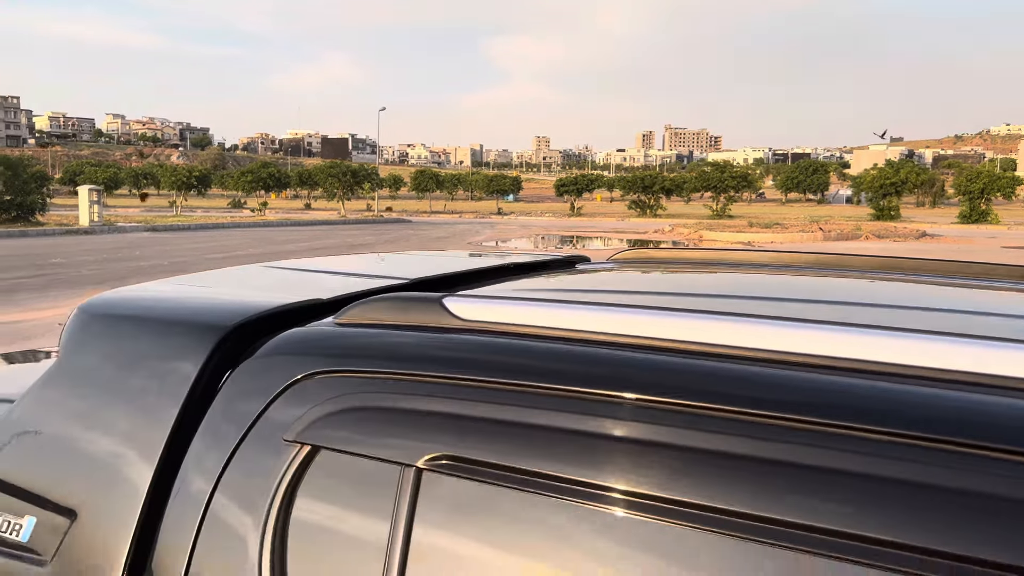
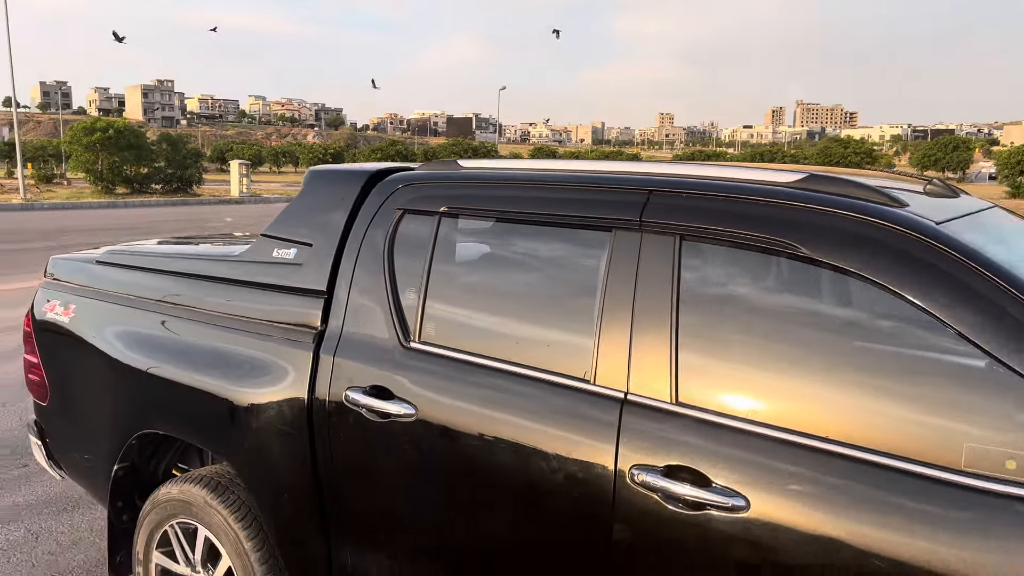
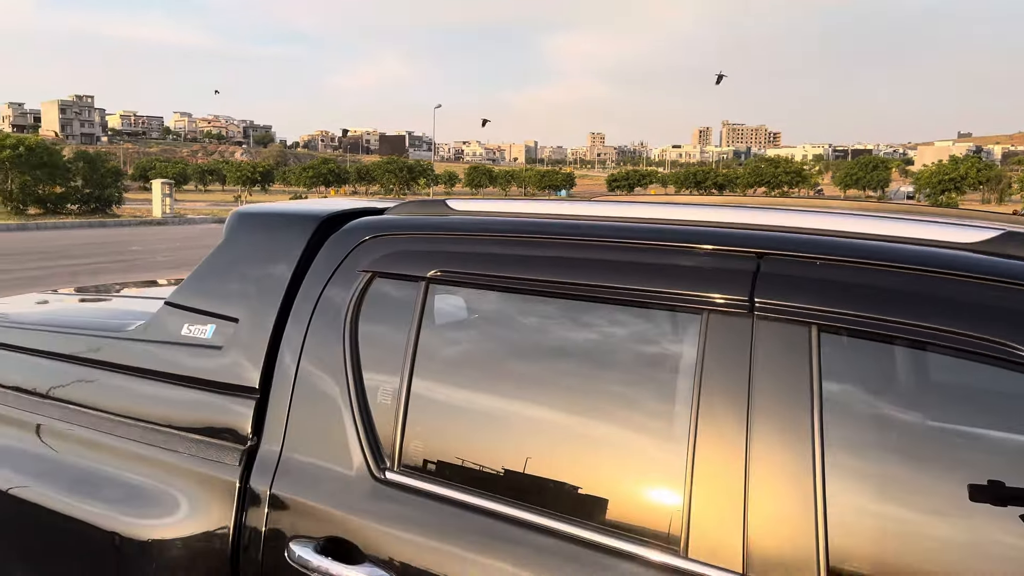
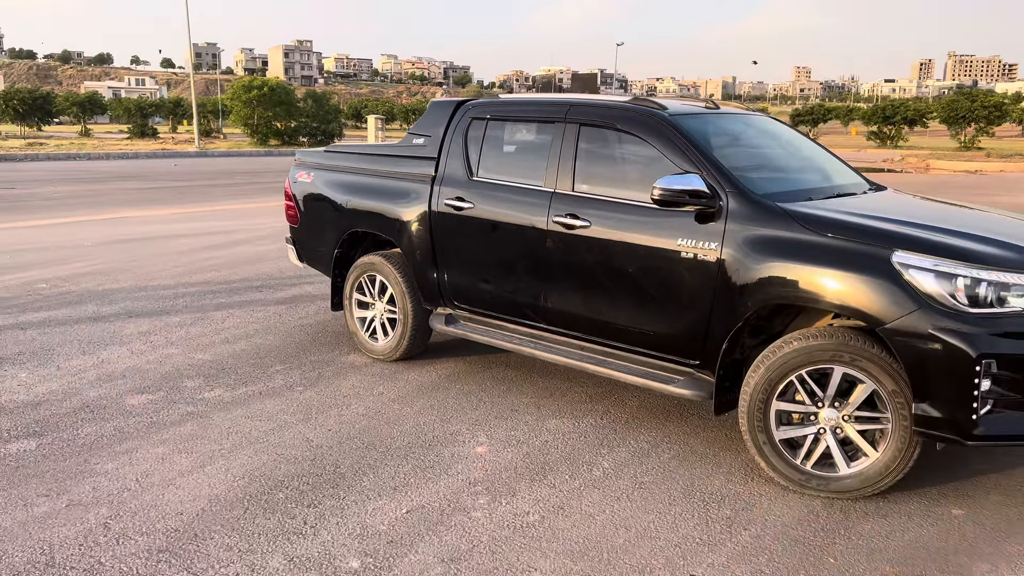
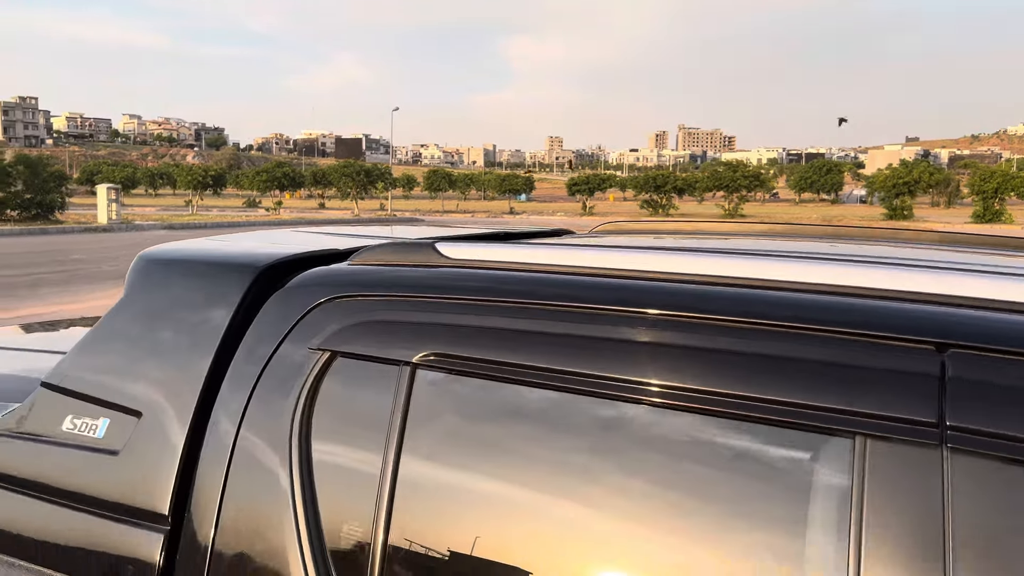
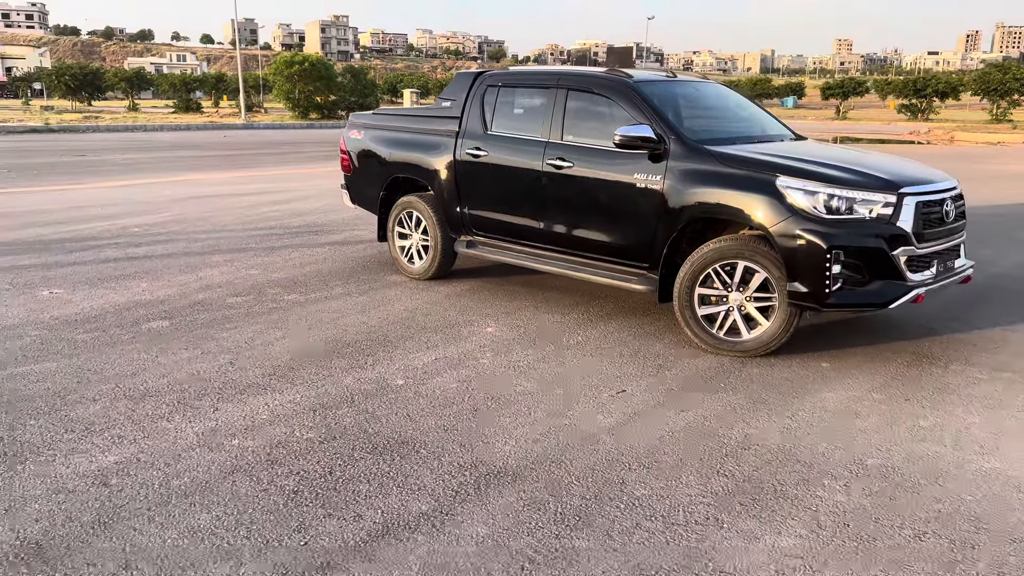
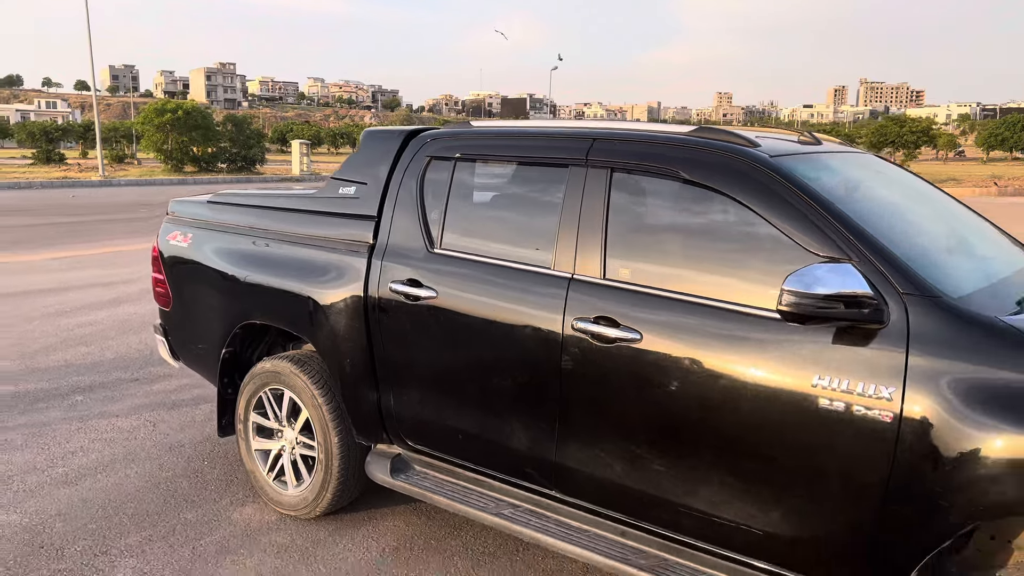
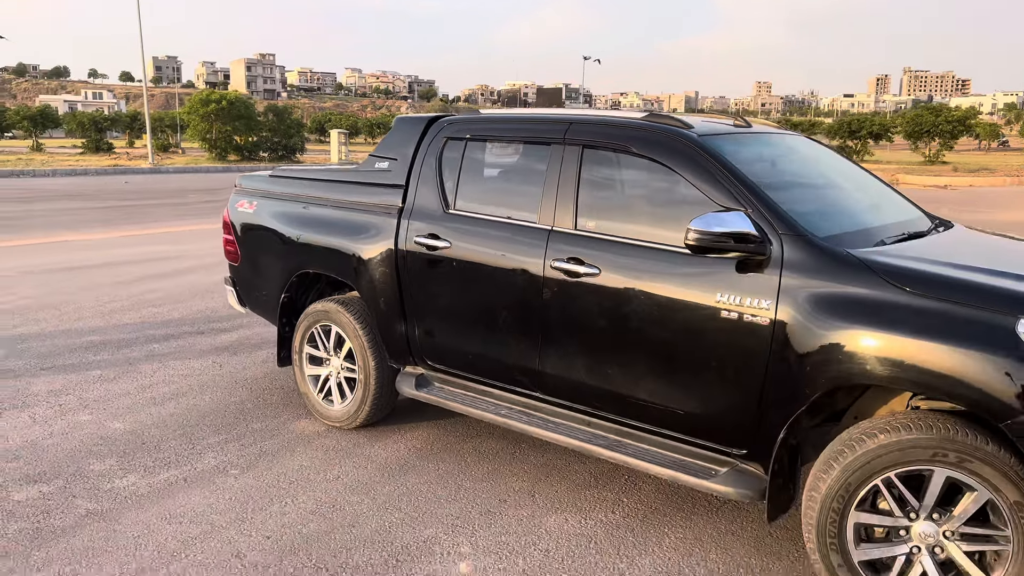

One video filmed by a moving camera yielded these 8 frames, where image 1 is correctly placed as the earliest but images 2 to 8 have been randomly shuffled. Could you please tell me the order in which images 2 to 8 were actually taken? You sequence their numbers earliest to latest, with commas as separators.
5, 3, 2, 7, 8, 4, 6
